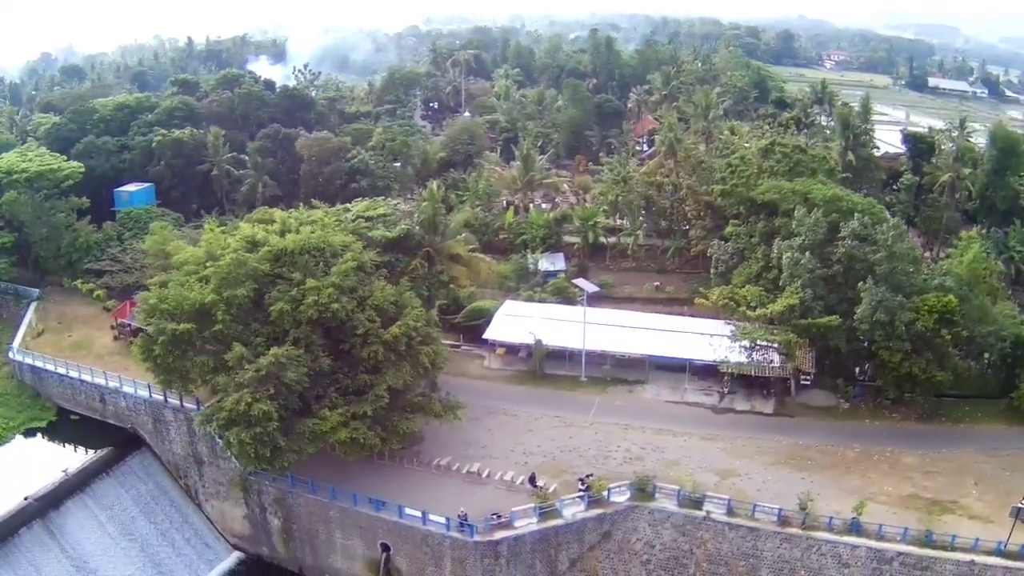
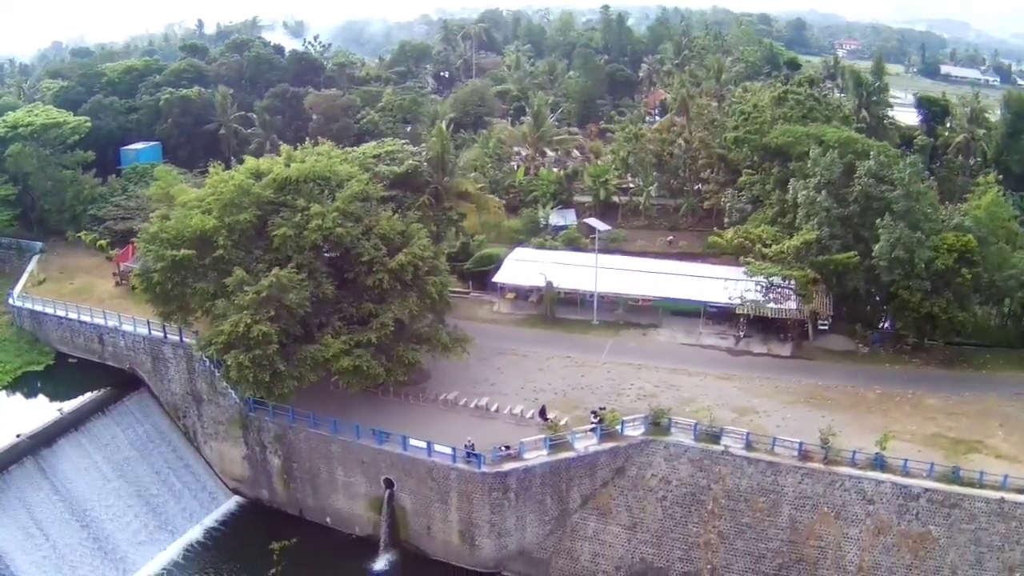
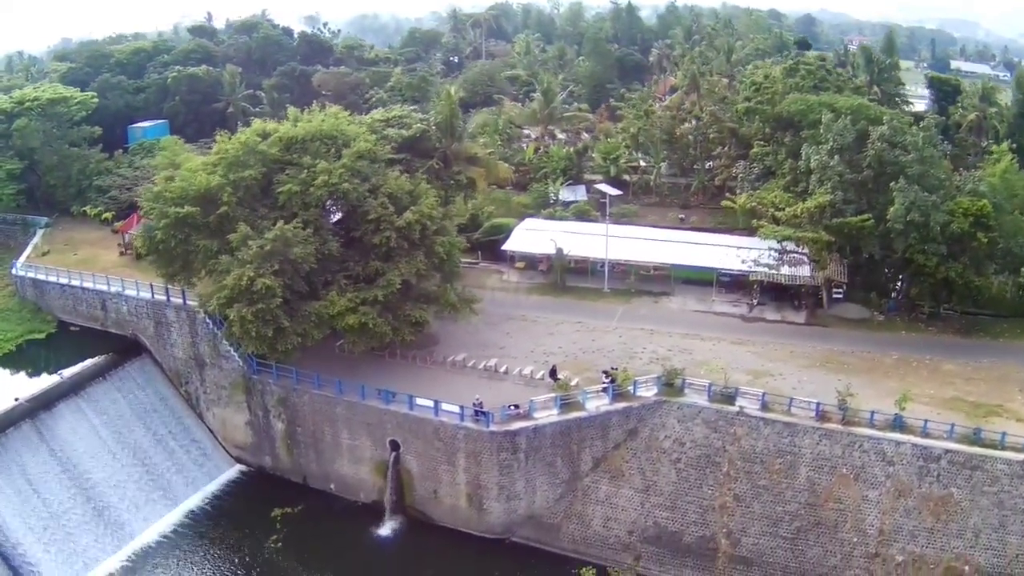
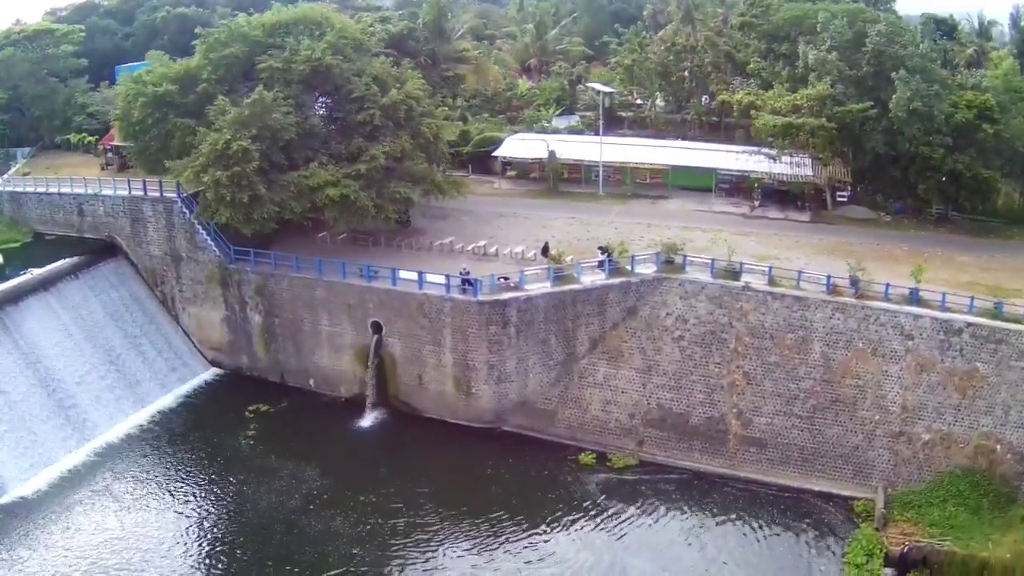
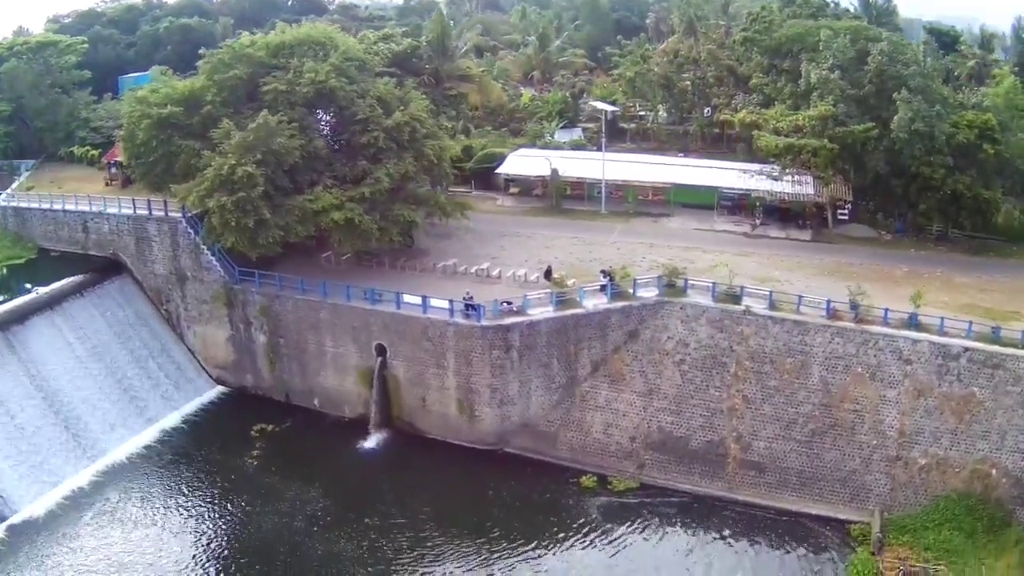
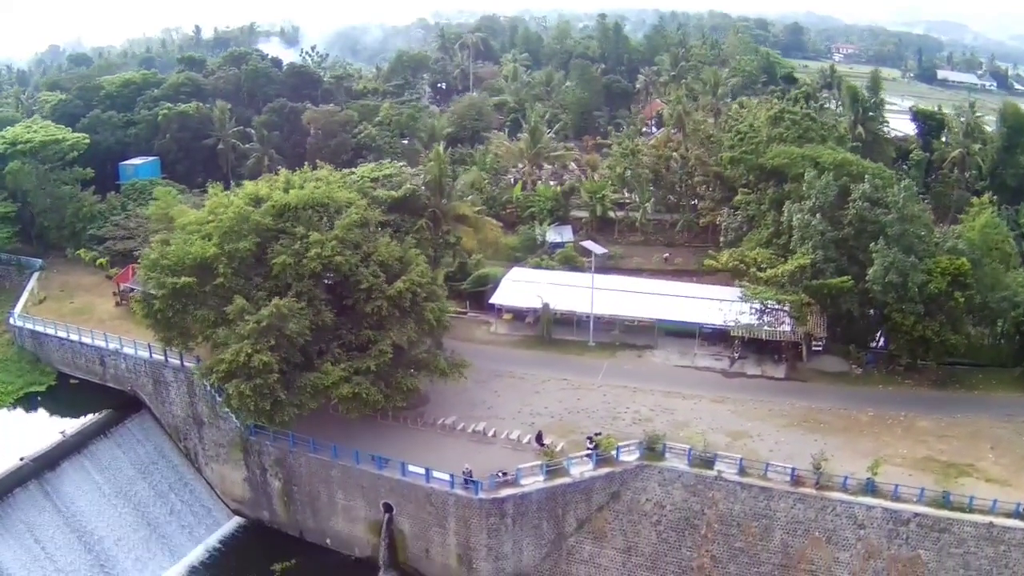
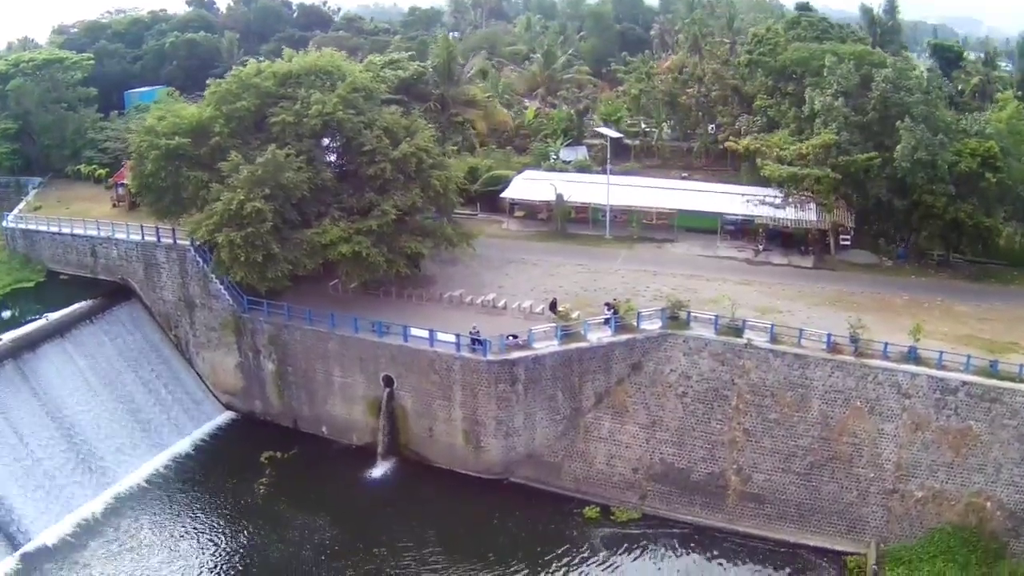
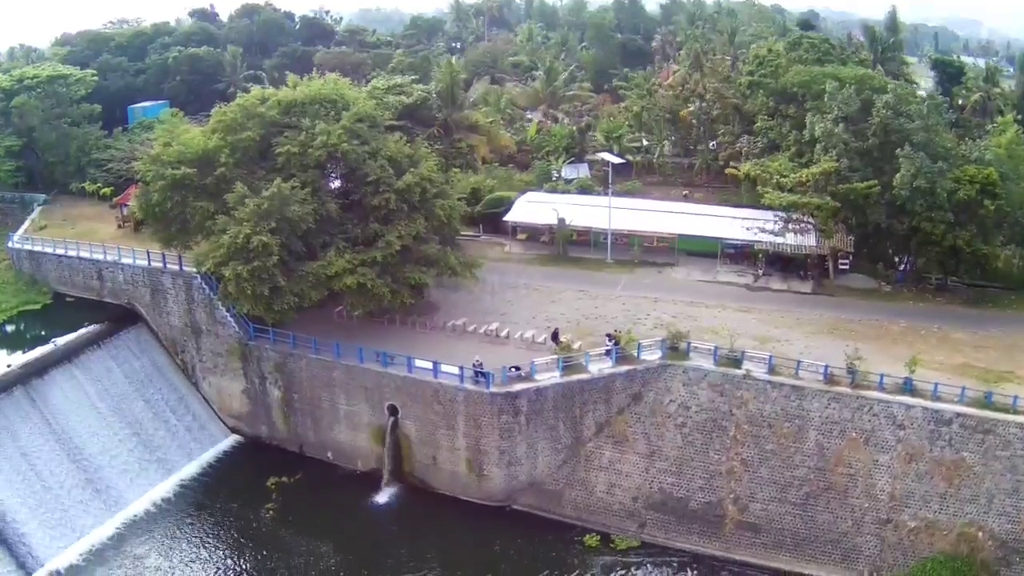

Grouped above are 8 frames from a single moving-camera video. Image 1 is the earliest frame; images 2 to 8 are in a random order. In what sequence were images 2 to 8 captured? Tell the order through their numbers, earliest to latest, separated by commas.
6, 2, 3, 8, 7, 5, 4
